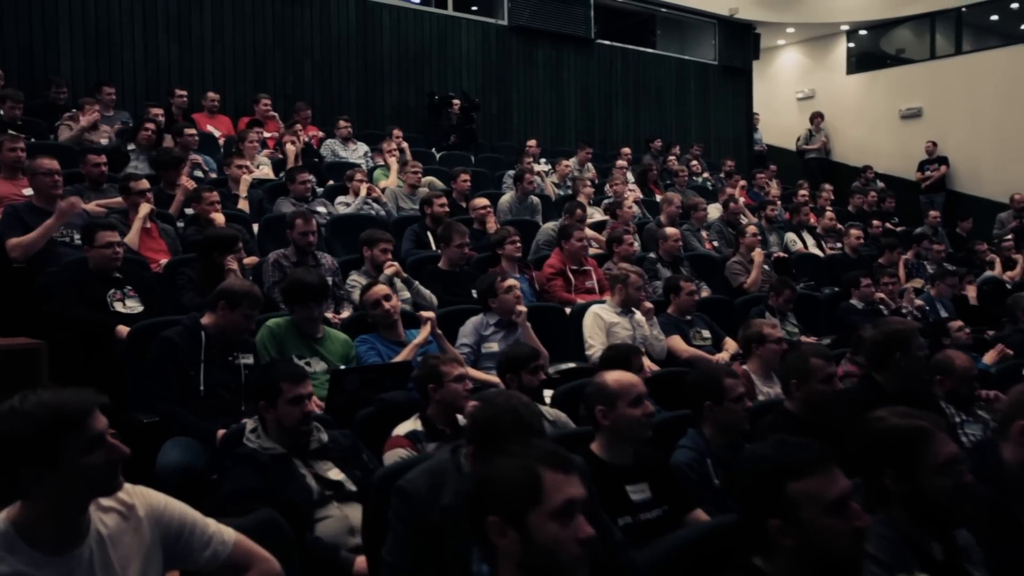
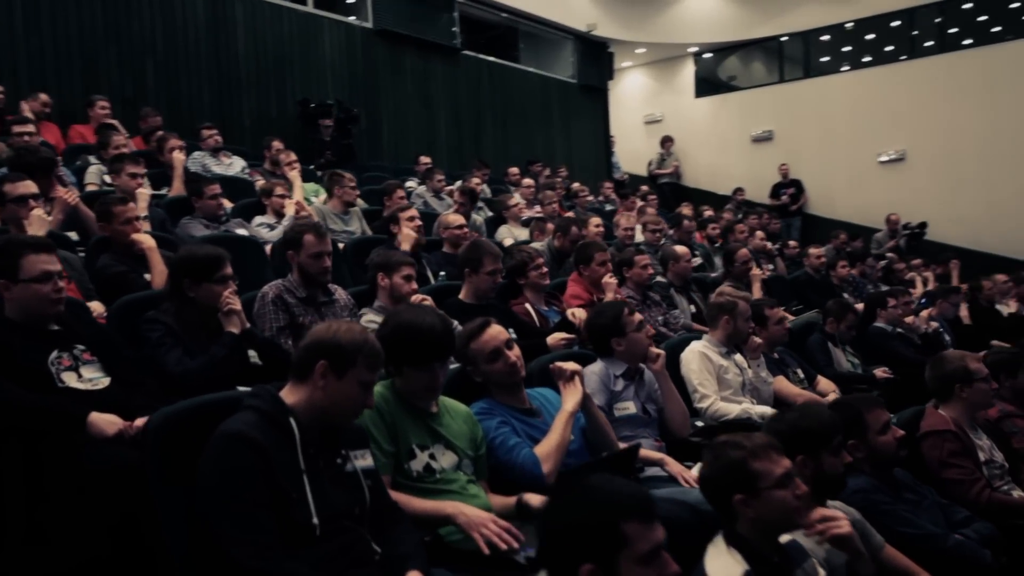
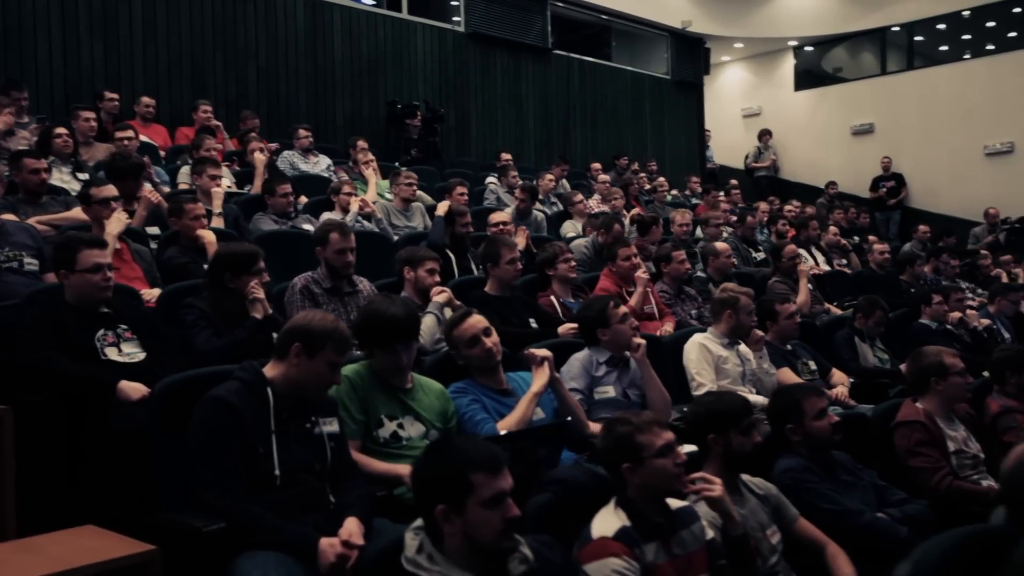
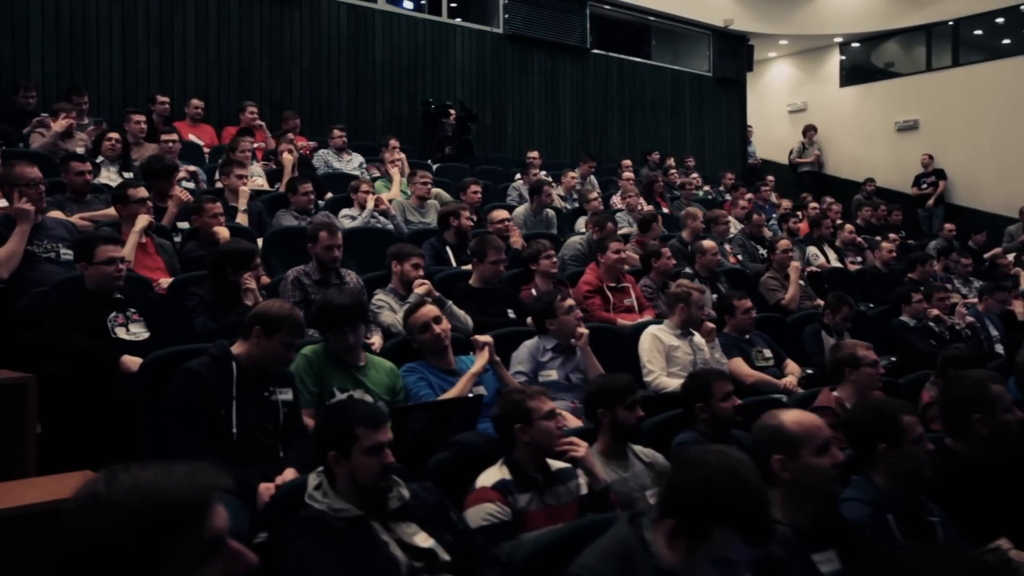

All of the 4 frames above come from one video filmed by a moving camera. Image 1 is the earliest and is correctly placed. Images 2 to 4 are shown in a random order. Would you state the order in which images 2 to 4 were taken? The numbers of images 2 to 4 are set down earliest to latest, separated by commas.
4, 3, 2
